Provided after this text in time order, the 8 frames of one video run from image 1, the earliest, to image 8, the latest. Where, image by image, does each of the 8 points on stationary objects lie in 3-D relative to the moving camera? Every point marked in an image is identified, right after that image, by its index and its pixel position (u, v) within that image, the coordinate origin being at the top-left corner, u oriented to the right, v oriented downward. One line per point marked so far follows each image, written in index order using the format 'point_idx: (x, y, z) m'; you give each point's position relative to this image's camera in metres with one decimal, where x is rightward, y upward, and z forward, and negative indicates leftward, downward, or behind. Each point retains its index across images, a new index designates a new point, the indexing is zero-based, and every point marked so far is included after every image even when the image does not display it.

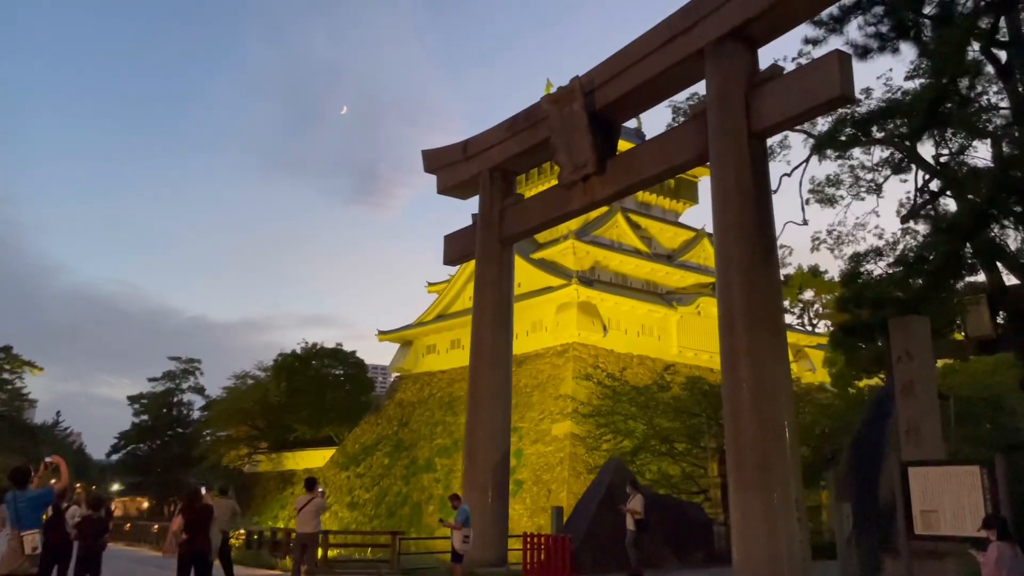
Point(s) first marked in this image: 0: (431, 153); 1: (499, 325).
0: (-1.5, +2.4, +13.8) m
1: (-0.2, -0.6, +12.0) m
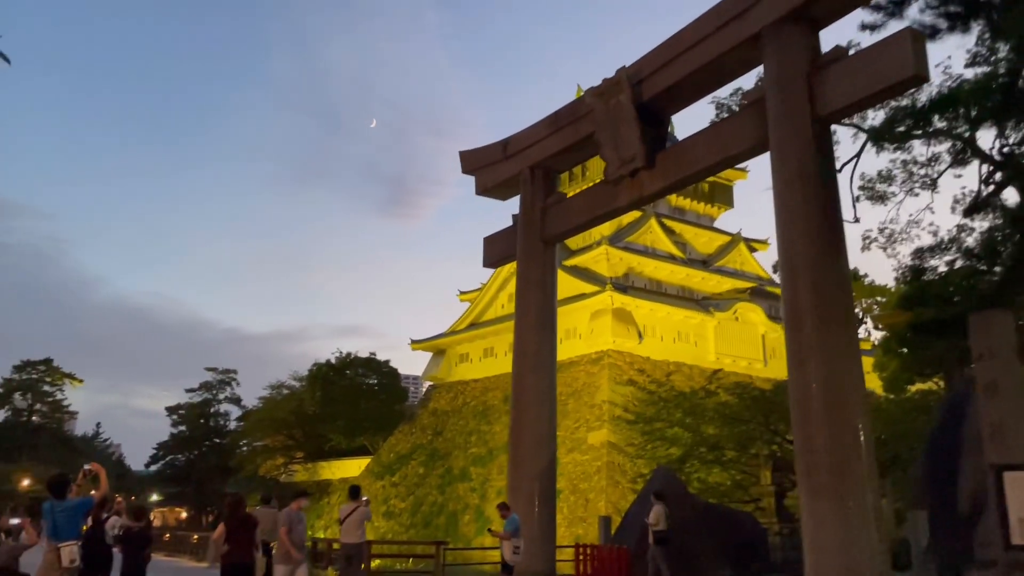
0: (-0.8, +2.4, +13.5) m
1: (+0.5, -0.6, +11.6) m
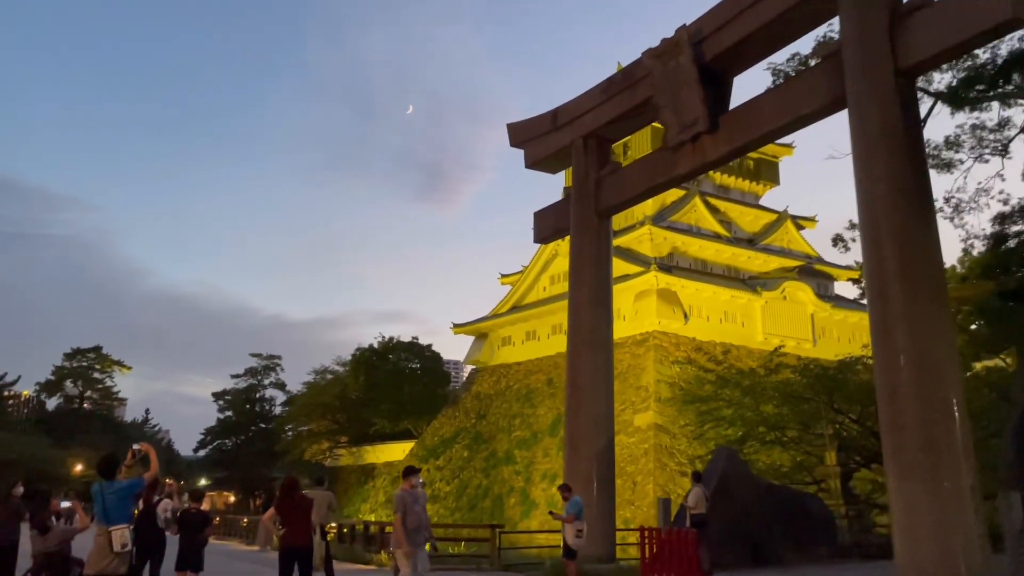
0: (+0.1, +2.7, +13.0) m
1: (+1.2, -0.2, +11.2) m
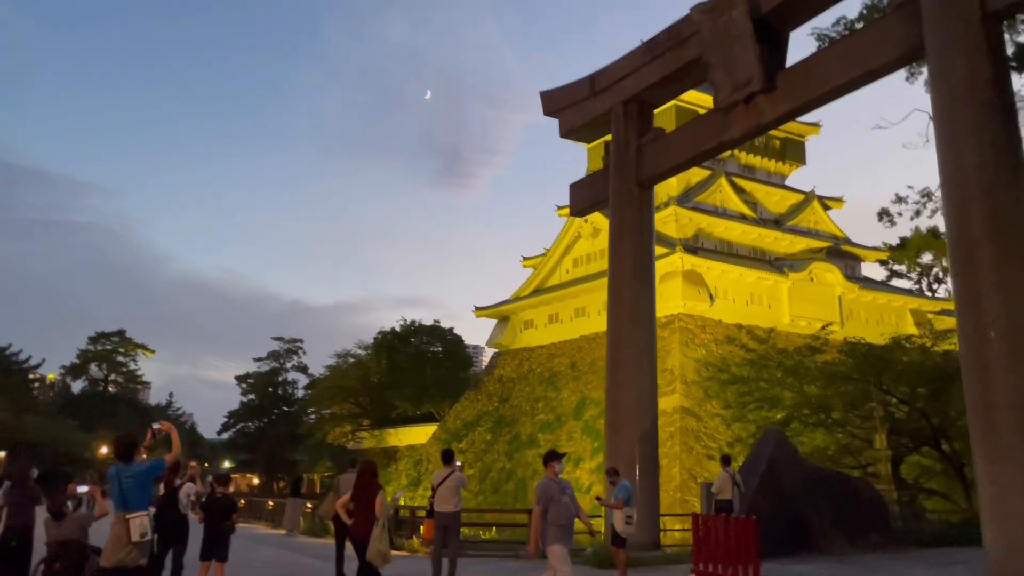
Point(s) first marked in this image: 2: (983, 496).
0: (+0.6, +3.1, +12.4) m
1: (+1.8, +0.1, +10.6) m
2: (+3.9, -1.7, +6.3) m
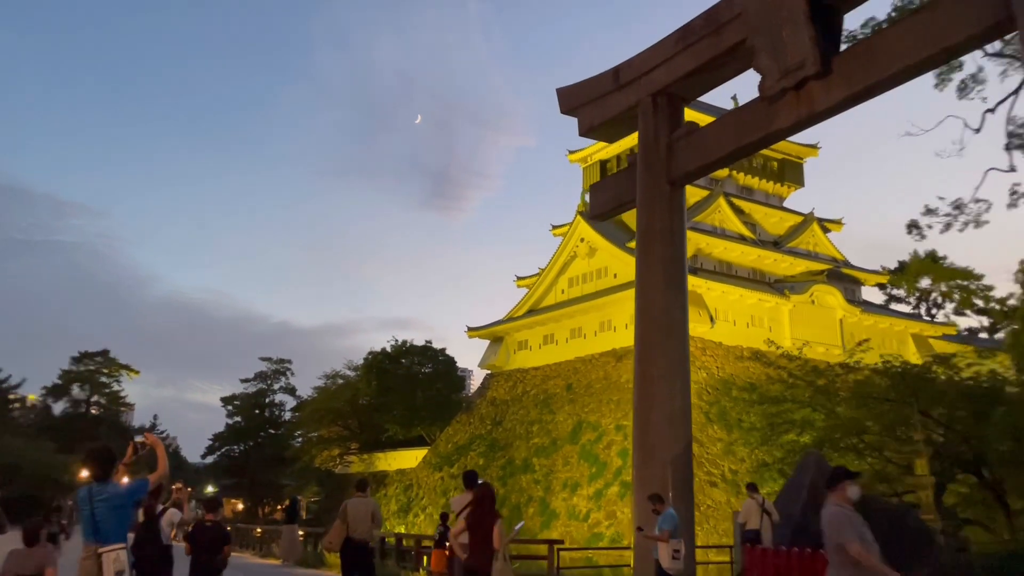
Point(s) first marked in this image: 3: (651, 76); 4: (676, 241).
0: (+0.9, +3.0, +11.6) m
1: (+2.0, 0.0, +9.7) m
2: (+4.2, -1.7, +5.4) m
3: (+1.8, +2.8, +10.1) m
4: (+2.1, +0.6, +9.8) m
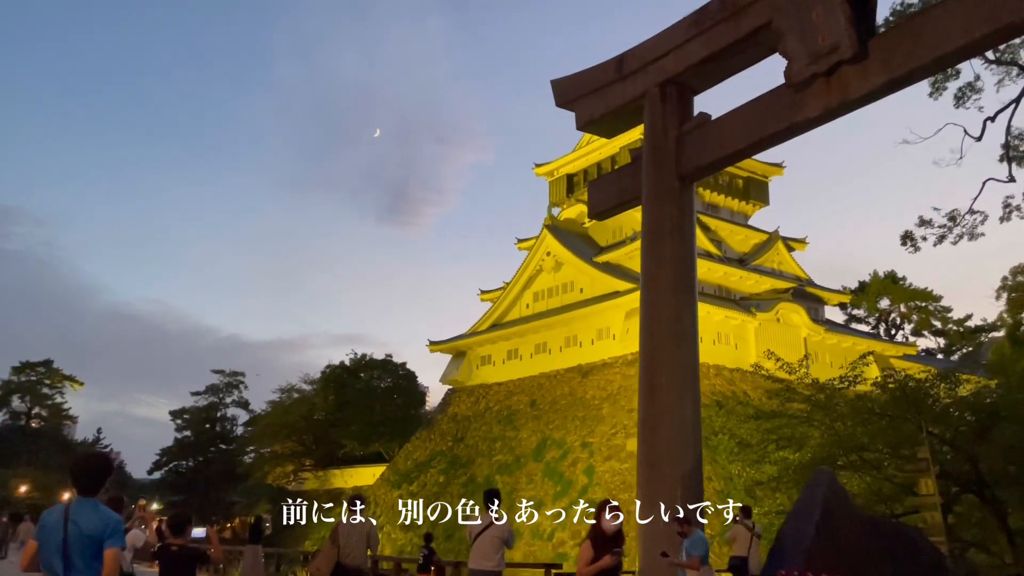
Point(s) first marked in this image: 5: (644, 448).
0: (+0.8, +2.9, +10.8) m
1: (+2.0, 0.0, +8.9) m
2: (+4.4, -1.7, +4.8) m
3: (+1.8, +2.8, +9.4) m
4: (+2.1, +0.6, +9.1) m
5: (+1.5, -1.8, +8.7) m
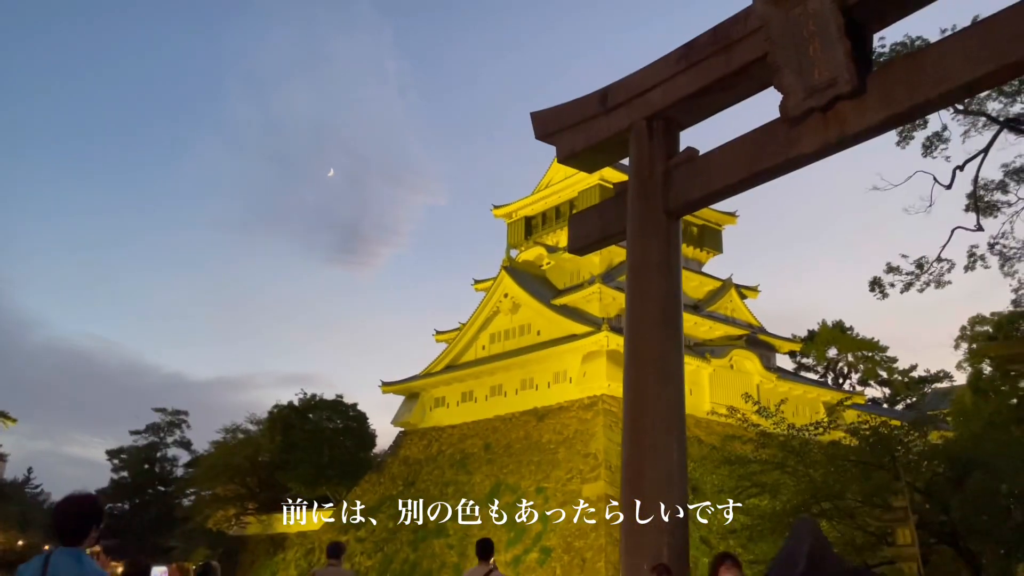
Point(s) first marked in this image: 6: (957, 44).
0: (+0.5, +2.4, +10.6) m
1: (+1.8, -0.4, +8.6) m
2: (+4.4, -2.0, +4.5) m
3: (+1.6, +2.3, +9.2) m
4: (+1.8, +0.1, +8.8) m
5: (+1.3, -2.2, +8.3) m
6: (+3.8, +2.1, +6.7) m
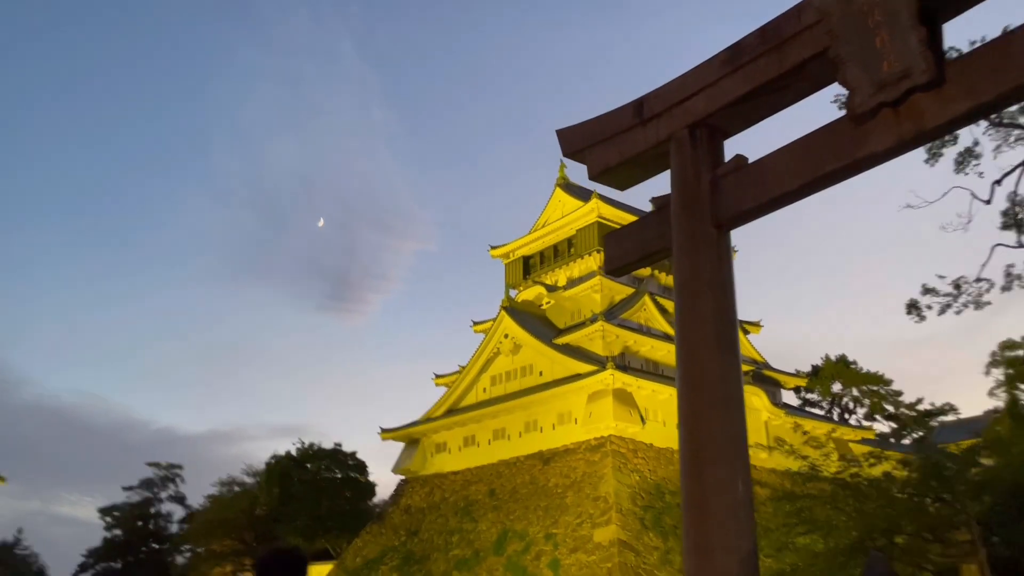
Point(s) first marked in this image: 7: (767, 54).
0: (+0.8, +2.1, +10.1) m
1: (+2.2, -0.6, +7.9) m
2: (+4.9, -1.8, +3.8) m
3: (+2.0, +2.1, +8.7) m
4: (+2.3, -0.1, +8.2) m
5: (+1.8, -2.4, +7.5) m
6: (+4.3, +2.1, +6.2) m
7: (+2.6, +2.4, +7.9) m
